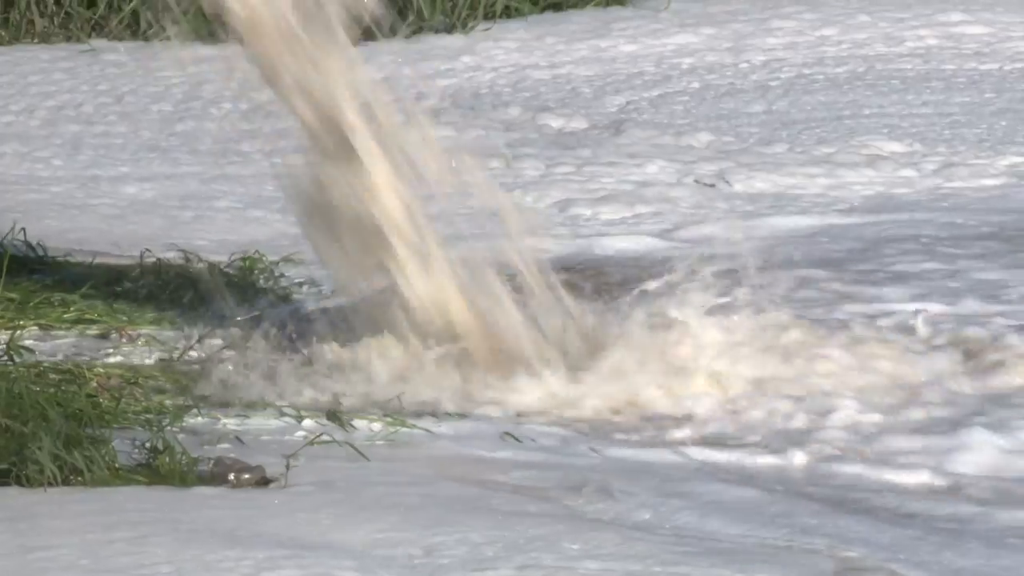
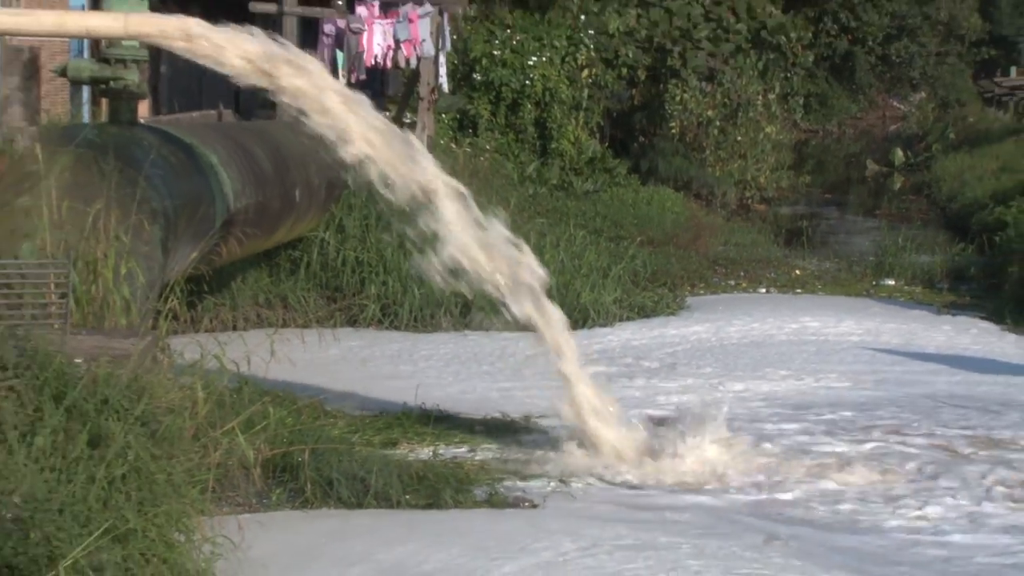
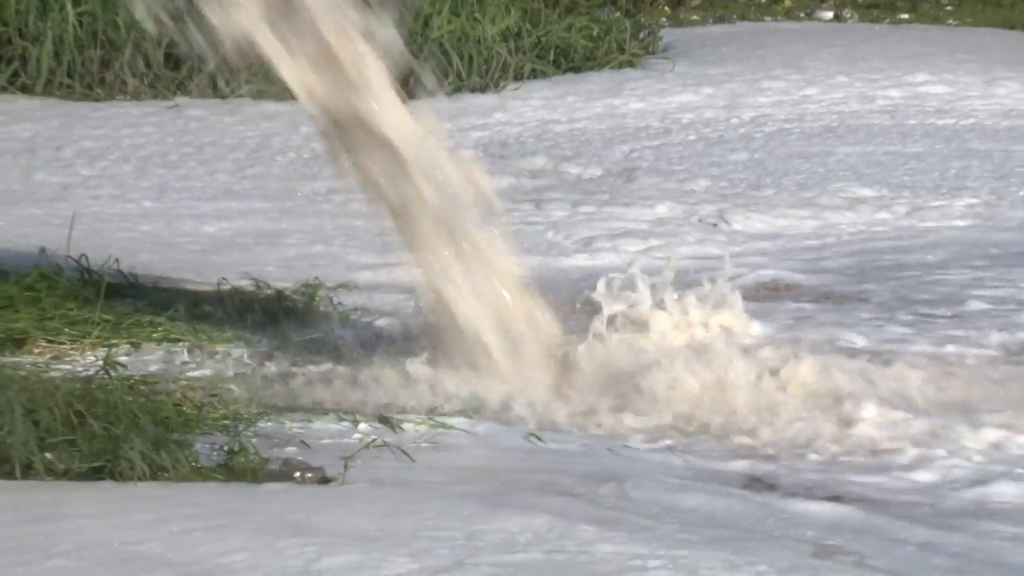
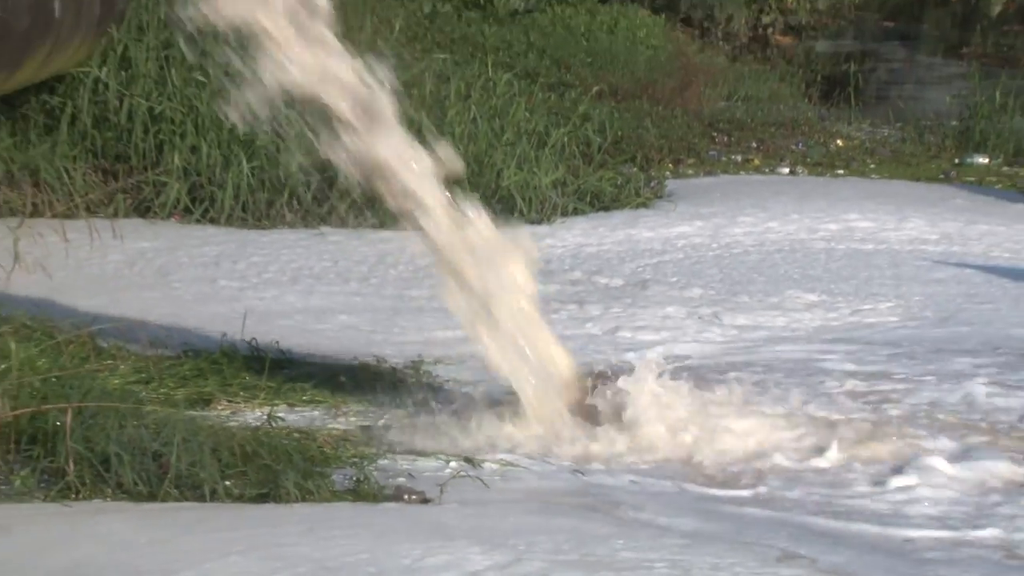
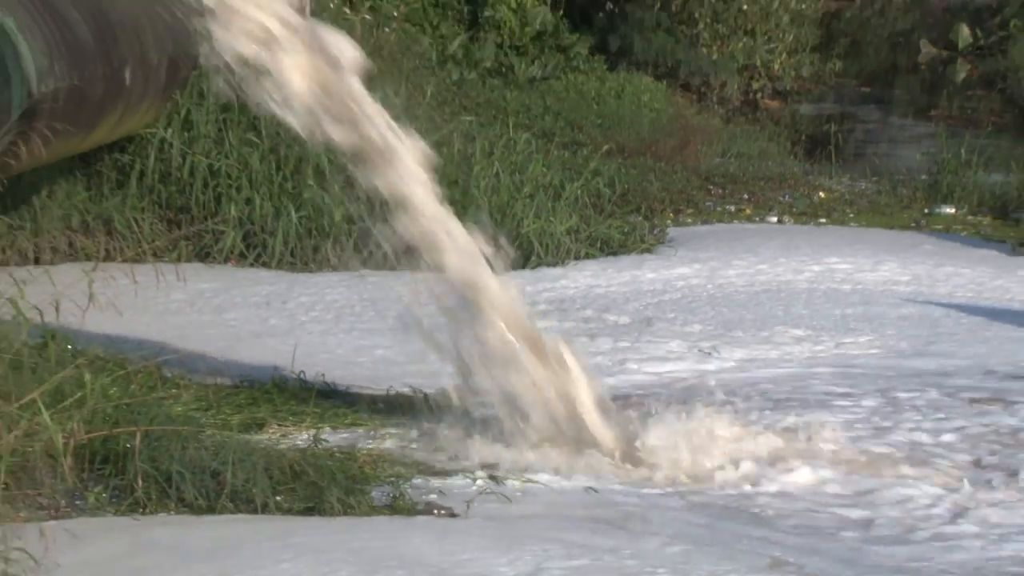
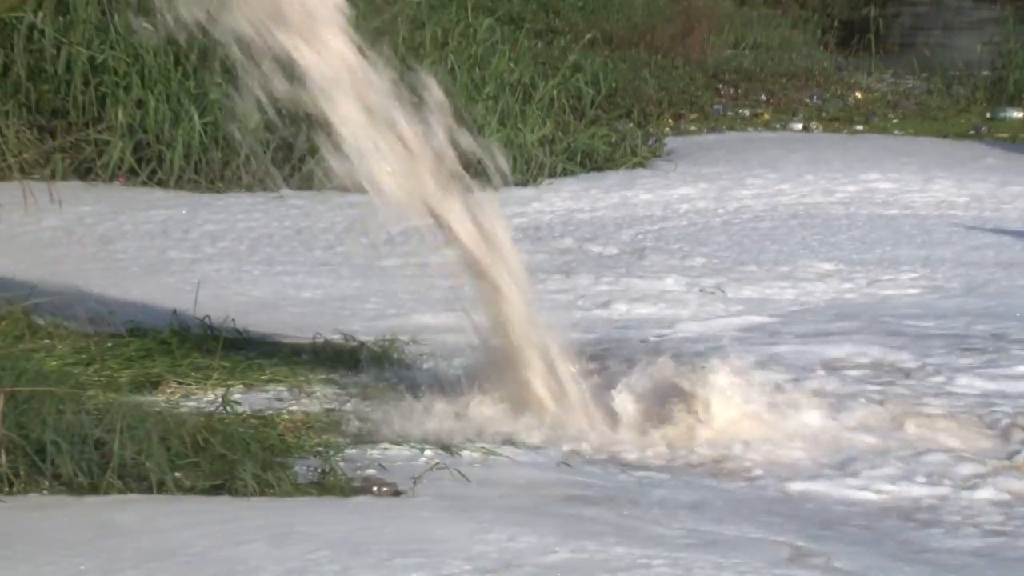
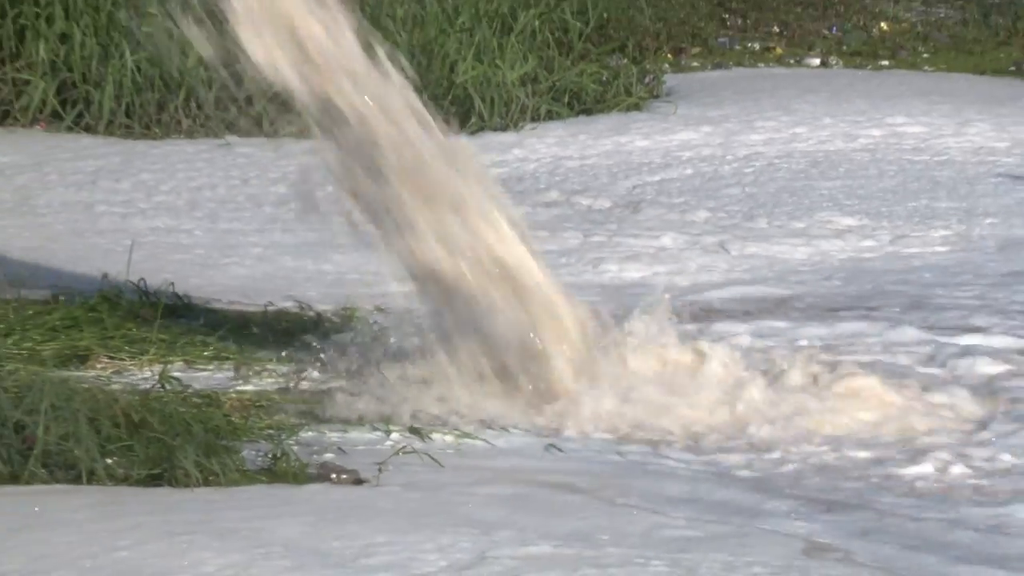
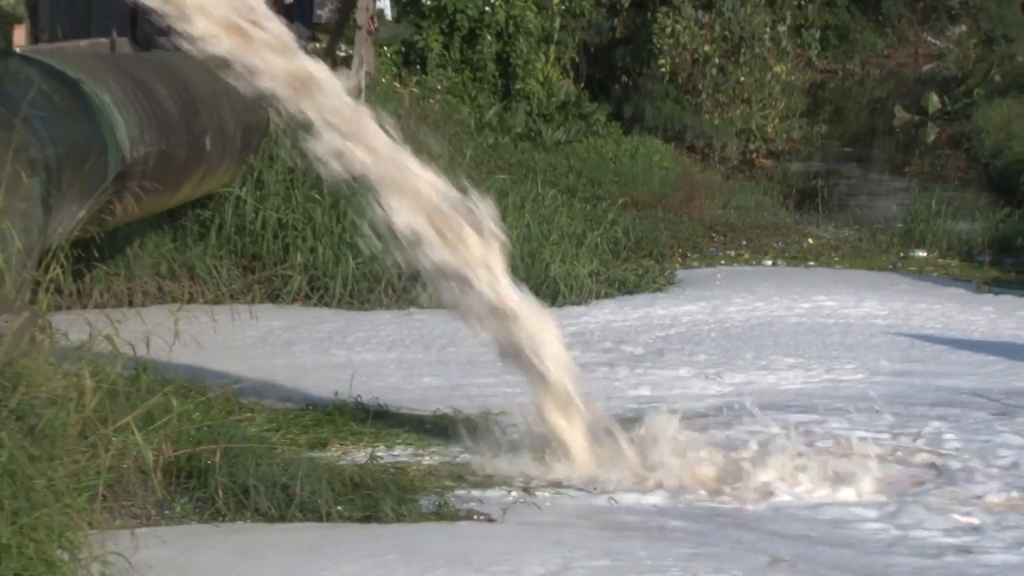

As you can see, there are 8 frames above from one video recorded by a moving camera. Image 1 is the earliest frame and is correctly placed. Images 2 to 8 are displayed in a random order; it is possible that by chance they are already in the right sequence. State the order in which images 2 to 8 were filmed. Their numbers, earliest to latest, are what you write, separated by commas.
3, 7, 6, 4, 5, 8, 2
